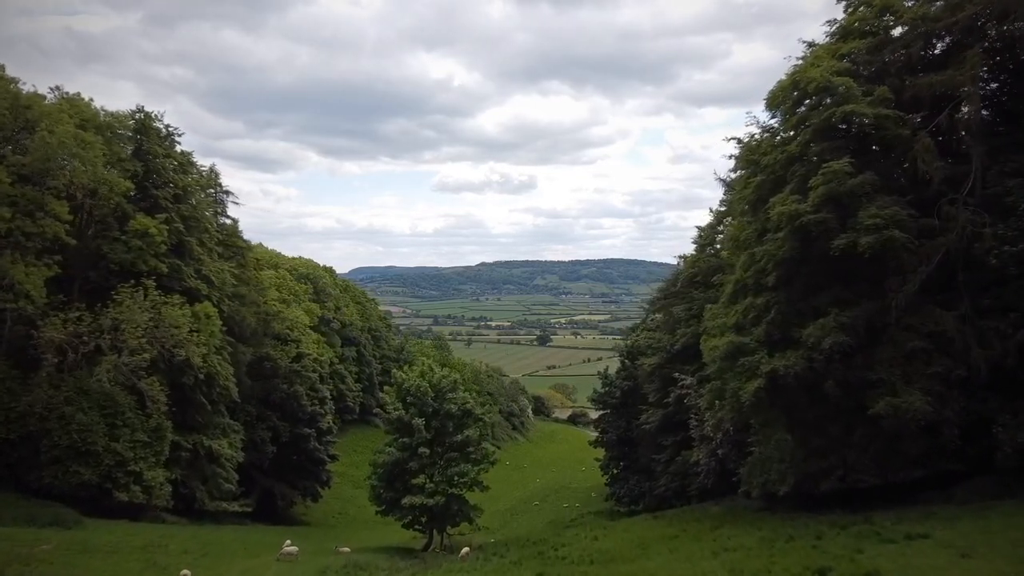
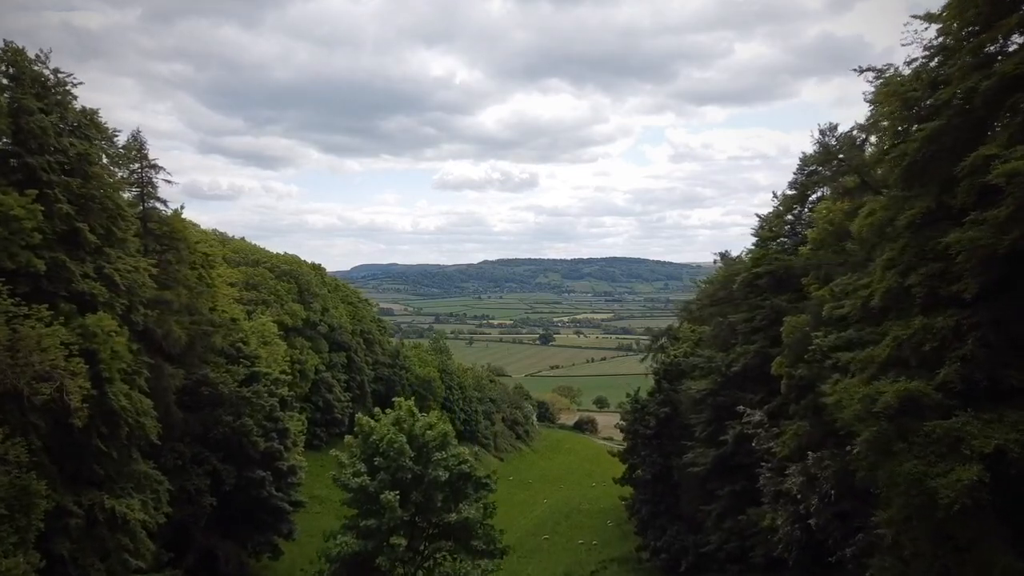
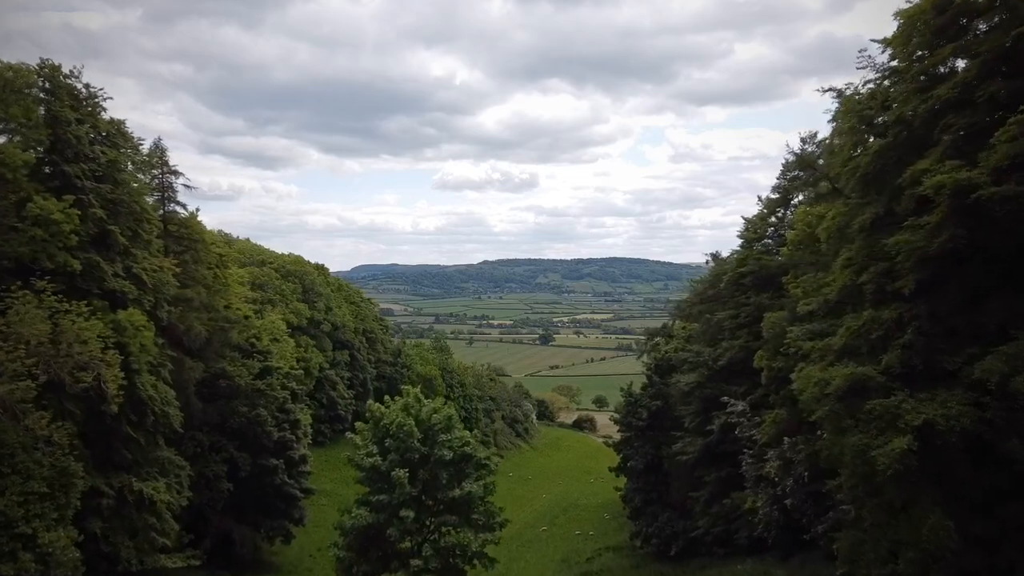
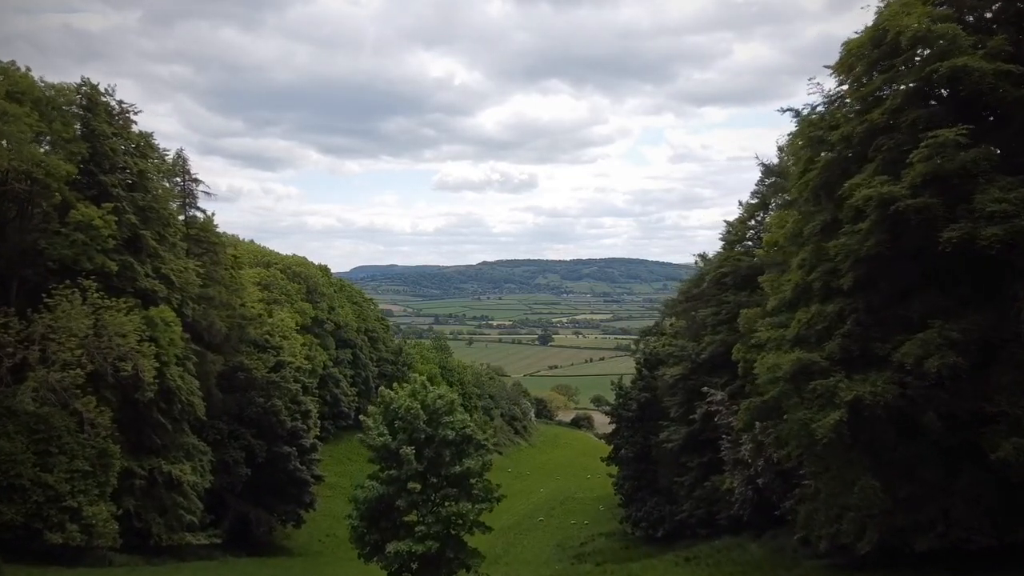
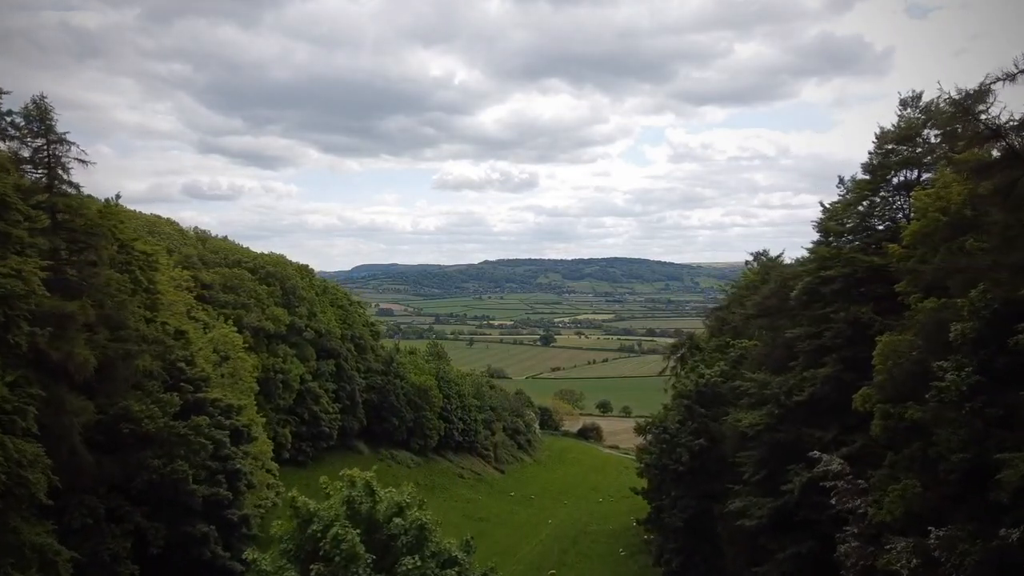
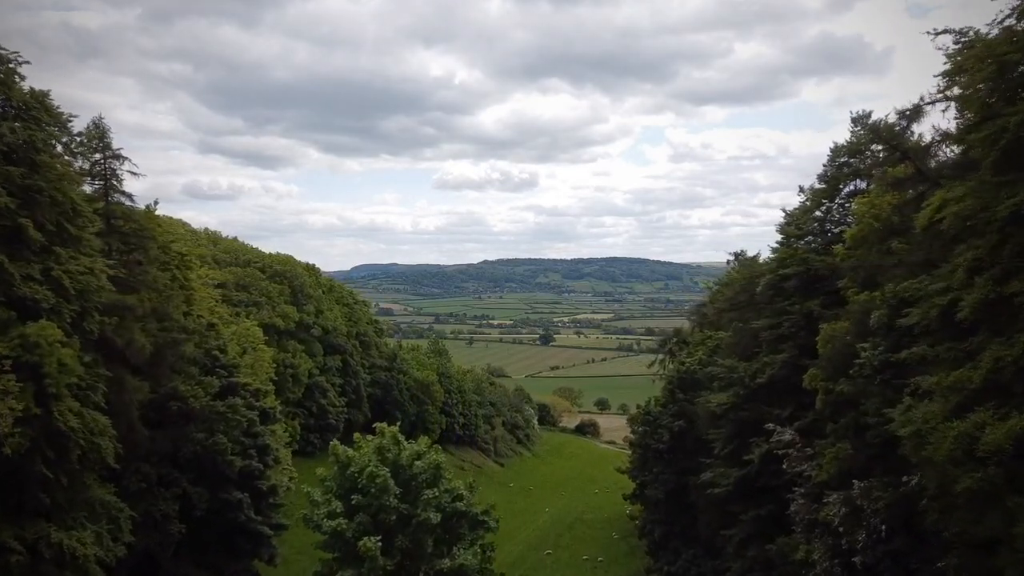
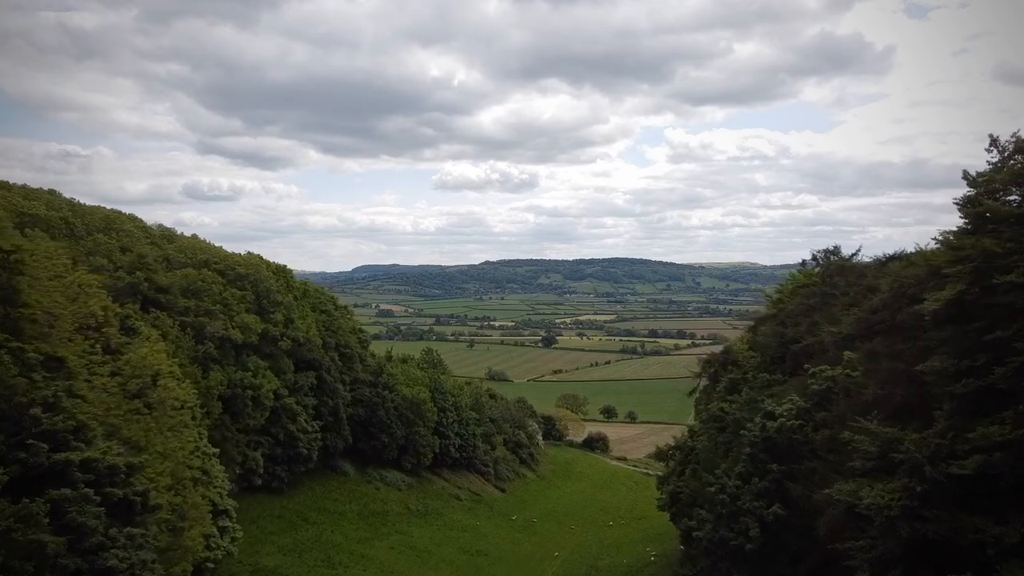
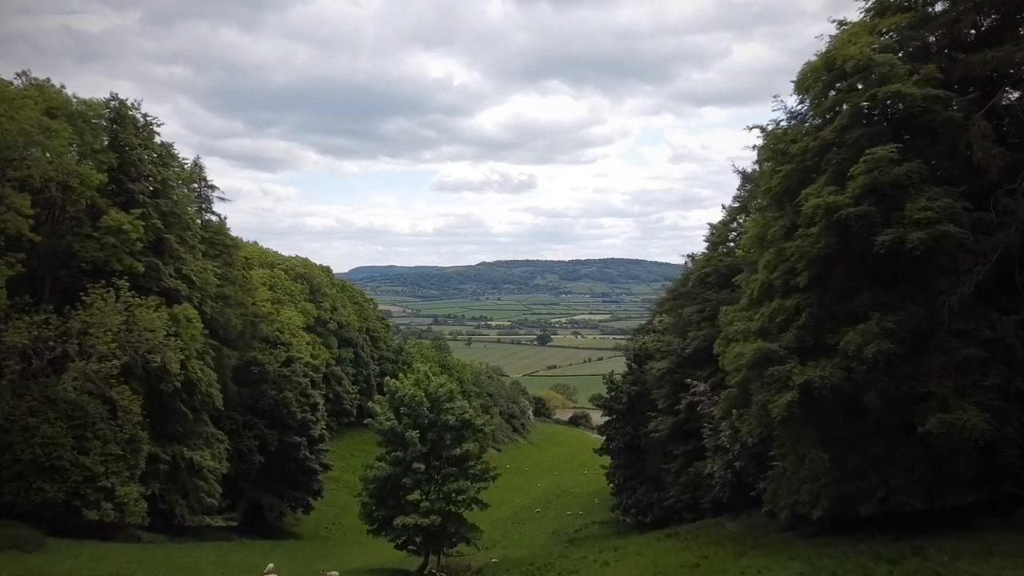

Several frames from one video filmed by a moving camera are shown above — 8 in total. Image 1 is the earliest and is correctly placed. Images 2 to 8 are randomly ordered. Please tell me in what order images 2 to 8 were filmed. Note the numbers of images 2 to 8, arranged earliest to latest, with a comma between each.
8, 4, 3, 2, 6, 5, 7
